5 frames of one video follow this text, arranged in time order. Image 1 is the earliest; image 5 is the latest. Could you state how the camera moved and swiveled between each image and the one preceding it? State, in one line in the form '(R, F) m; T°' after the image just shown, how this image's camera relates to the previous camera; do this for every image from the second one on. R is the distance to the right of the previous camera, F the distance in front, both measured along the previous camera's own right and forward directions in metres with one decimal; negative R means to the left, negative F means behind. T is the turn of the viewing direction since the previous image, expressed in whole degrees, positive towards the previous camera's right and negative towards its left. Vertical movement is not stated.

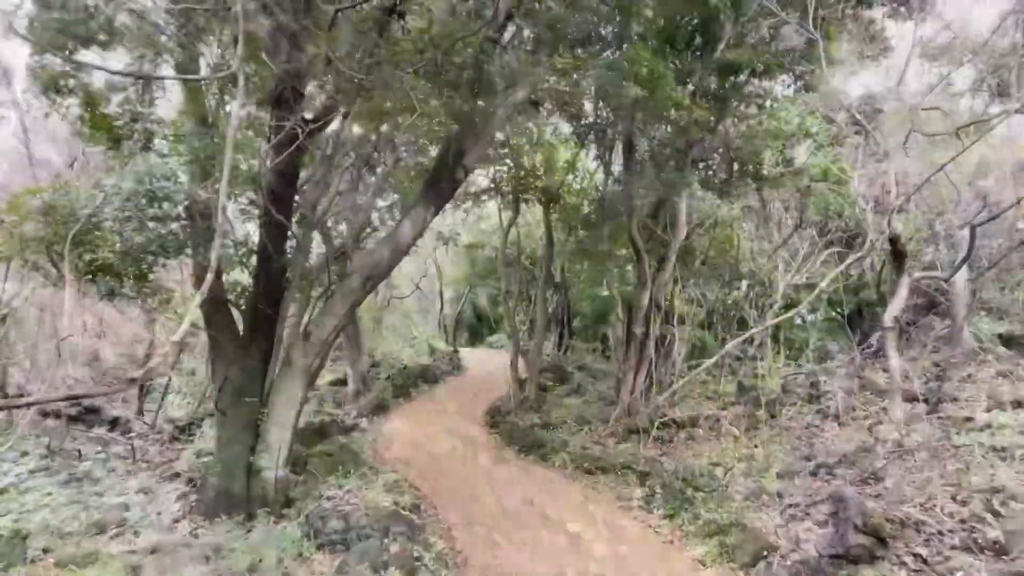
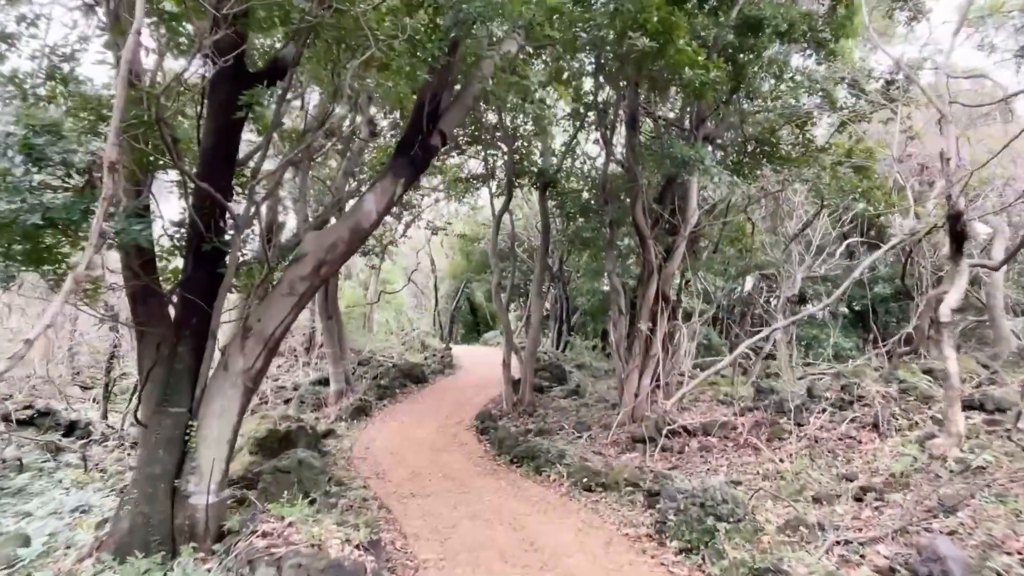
(+0.1, +1.0) m; 0°
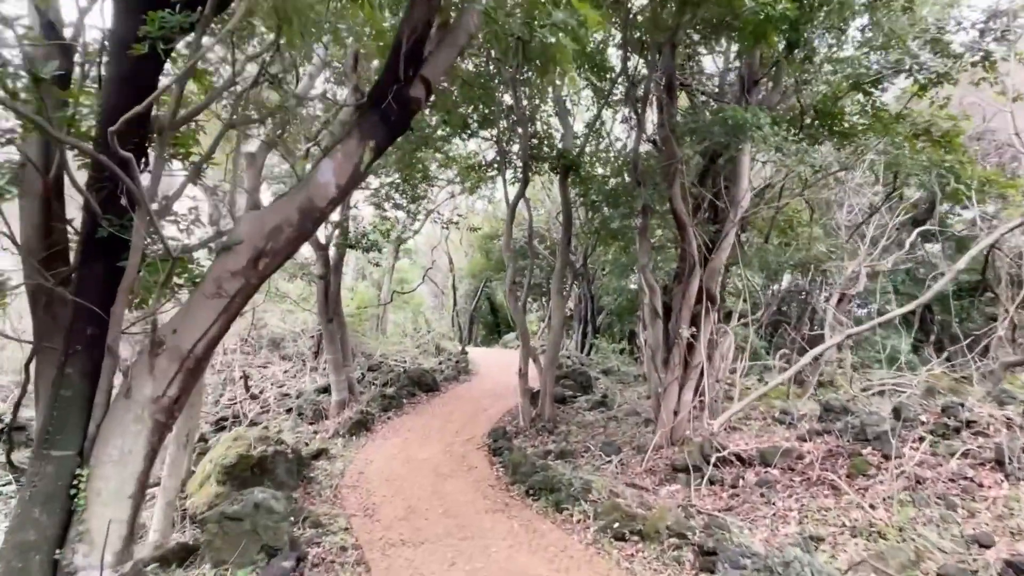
(+0.1, +1.4) m; -2°
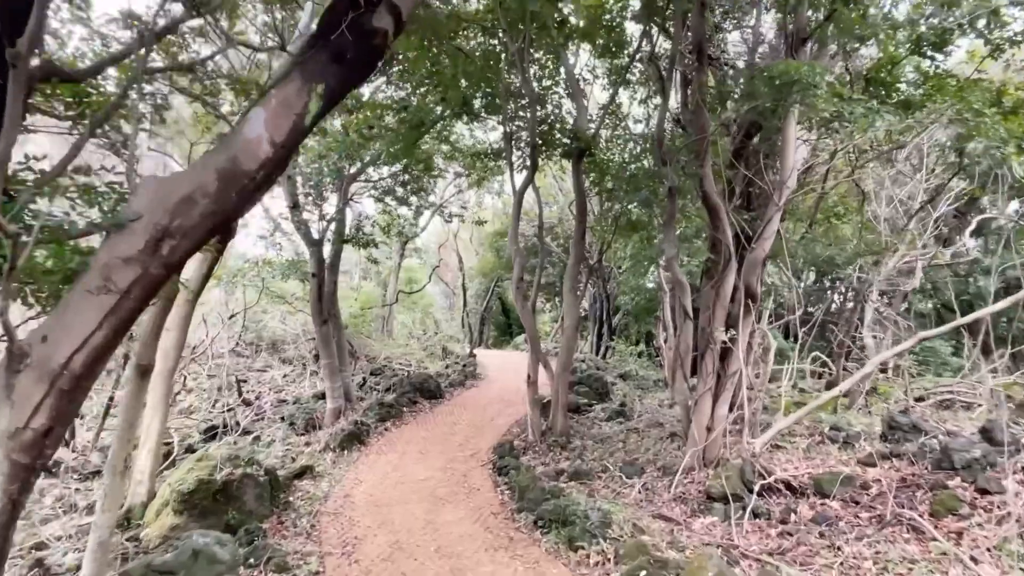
(+0.1, +1.0) m; -1°
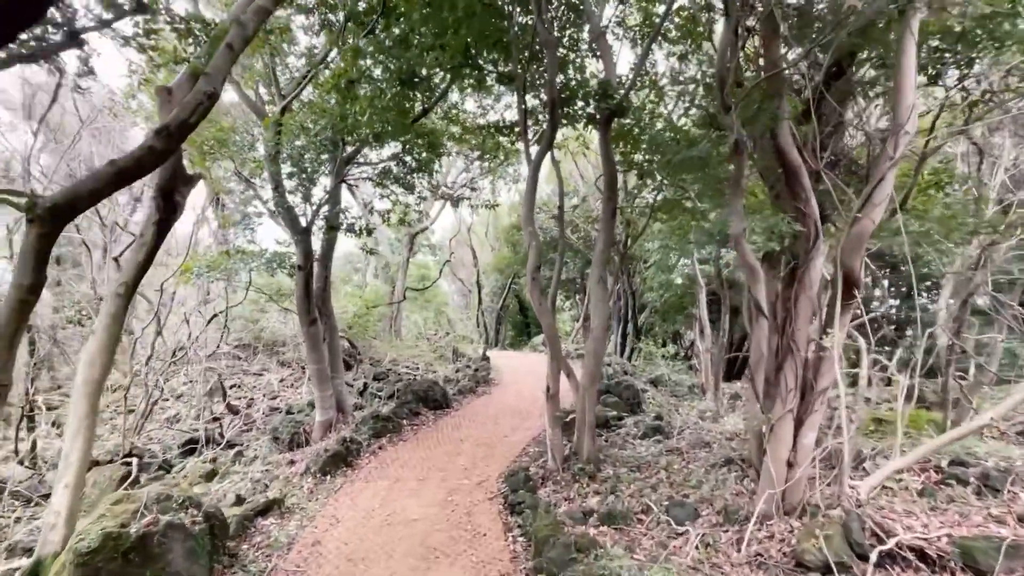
(0.0, +1.6) m; -2°
